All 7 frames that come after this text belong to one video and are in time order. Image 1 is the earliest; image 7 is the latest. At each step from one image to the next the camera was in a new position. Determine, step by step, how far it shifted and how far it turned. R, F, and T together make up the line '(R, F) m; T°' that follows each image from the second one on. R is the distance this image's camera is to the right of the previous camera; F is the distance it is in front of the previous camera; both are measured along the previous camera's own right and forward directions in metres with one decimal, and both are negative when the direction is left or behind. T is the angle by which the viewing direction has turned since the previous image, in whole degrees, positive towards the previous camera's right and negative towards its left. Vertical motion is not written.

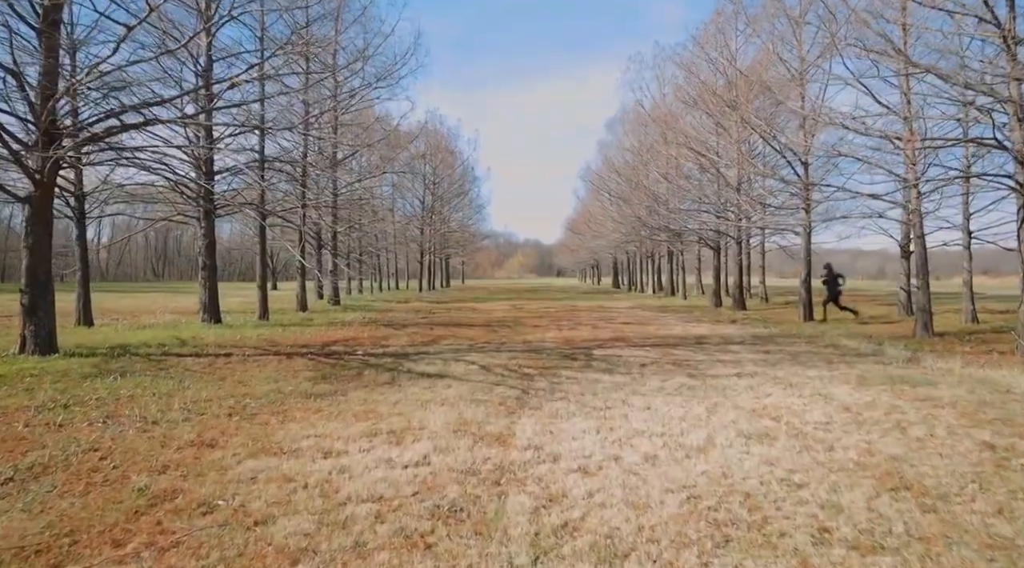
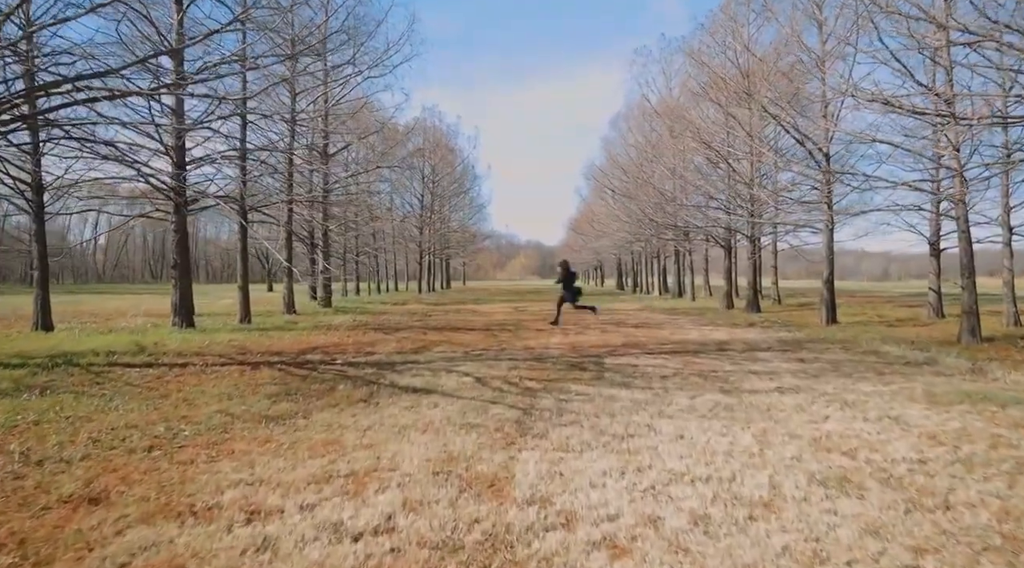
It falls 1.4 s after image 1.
(0.0, +1.2) m; 0°
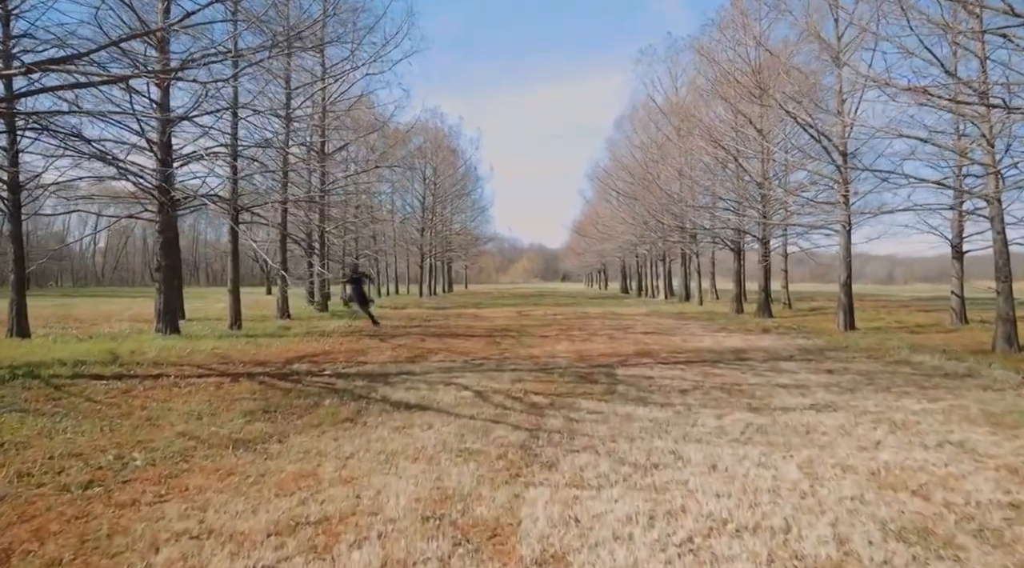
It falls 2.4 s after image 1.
(0.0, +0.7) m; 0°
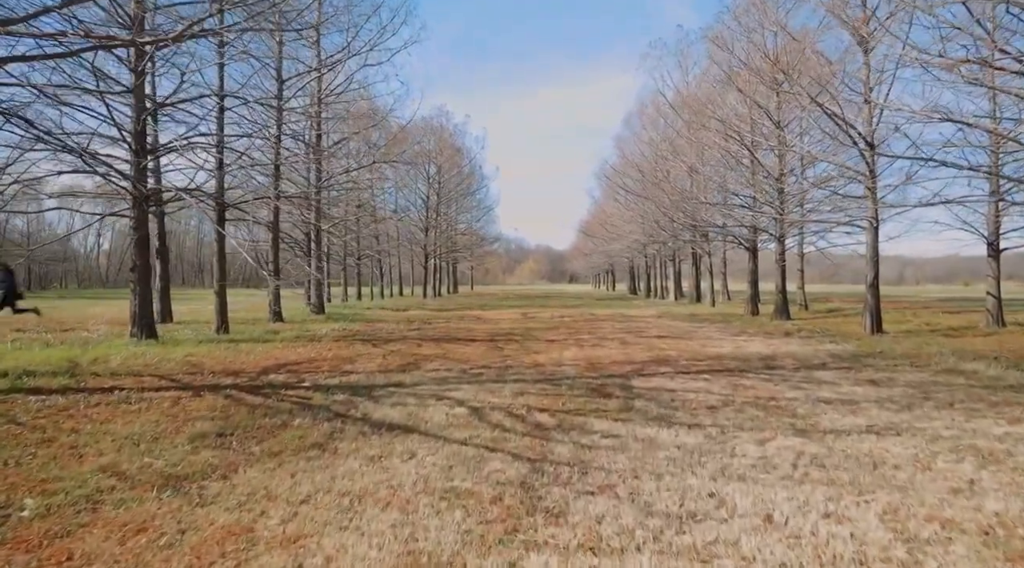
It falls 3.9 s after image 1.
(0.0, +1.0) m; -1°
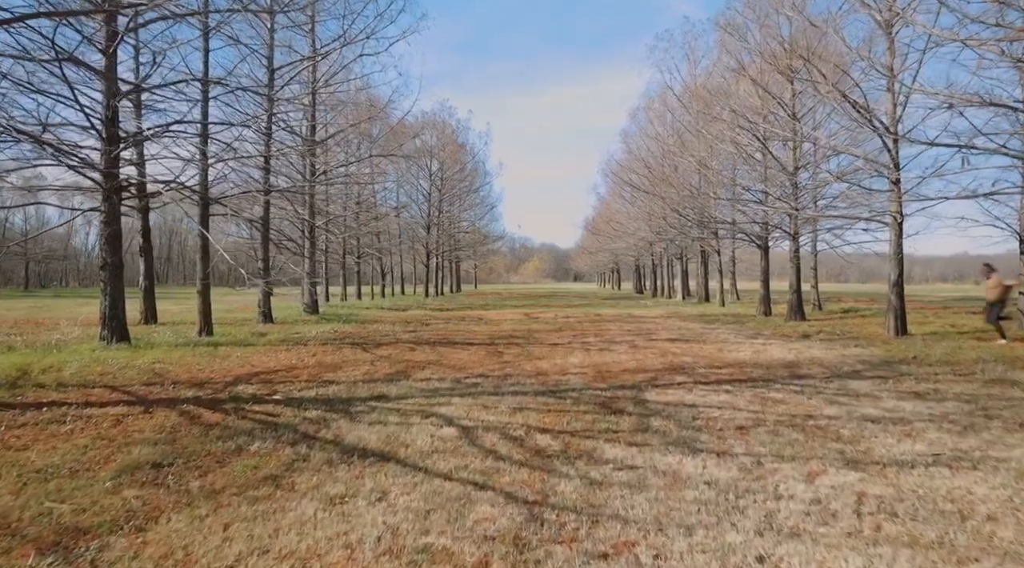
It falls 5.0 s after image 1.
(+0.1, +0.9) m; 0°
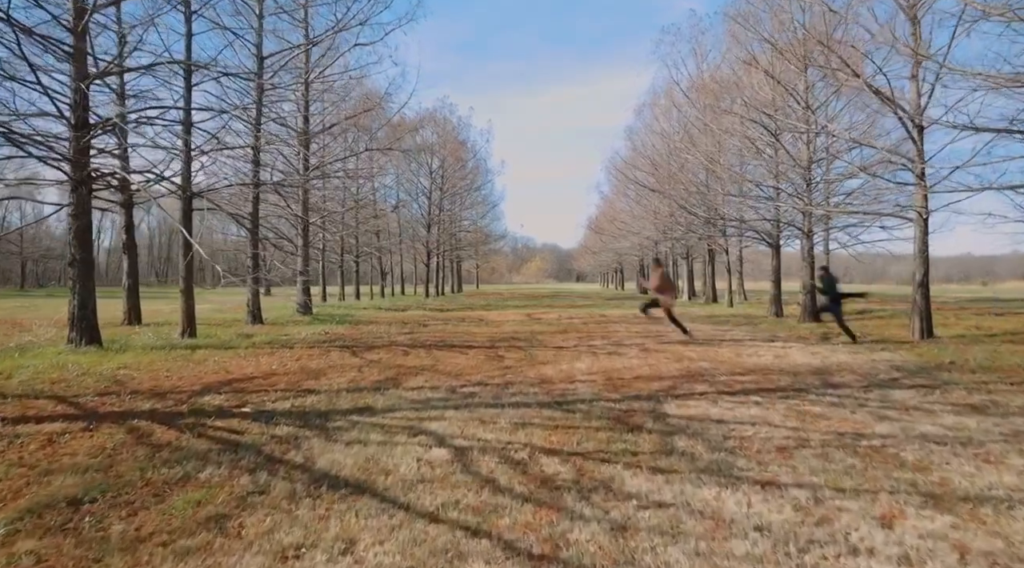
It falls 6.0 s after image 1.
(0.0, +0.8) m; 0°
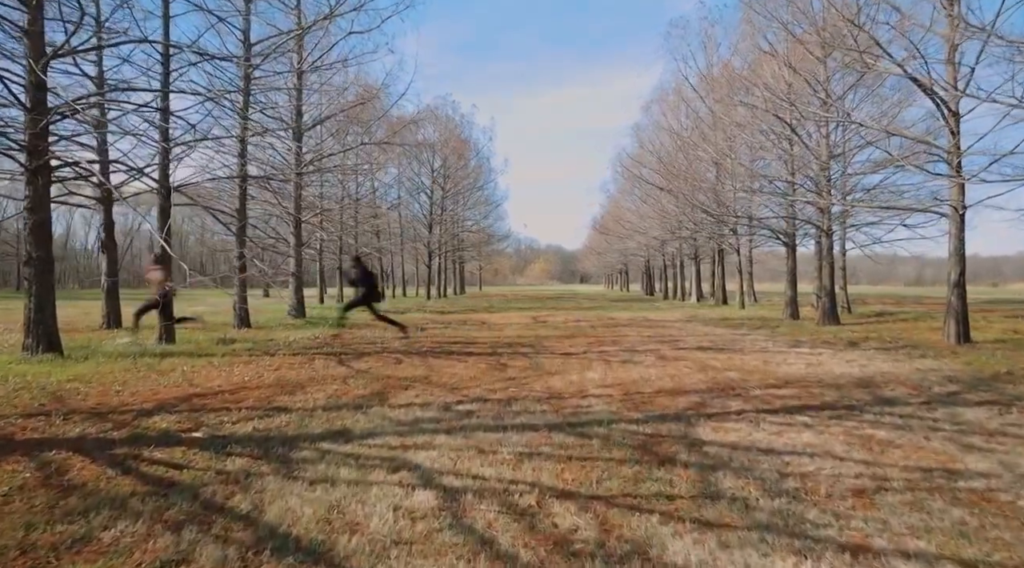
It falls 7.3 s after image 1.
(0.0, +1.0) m; 0°
